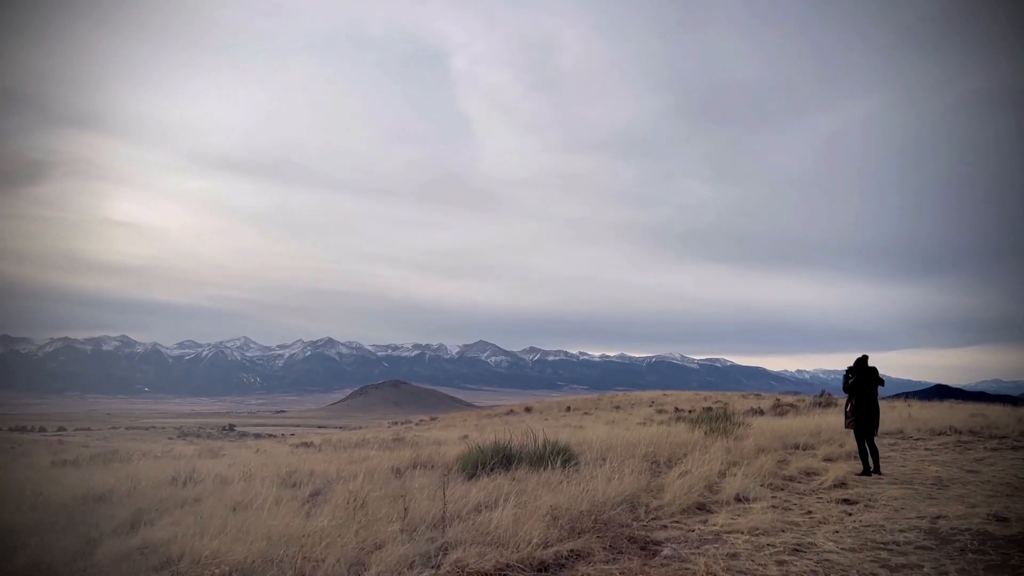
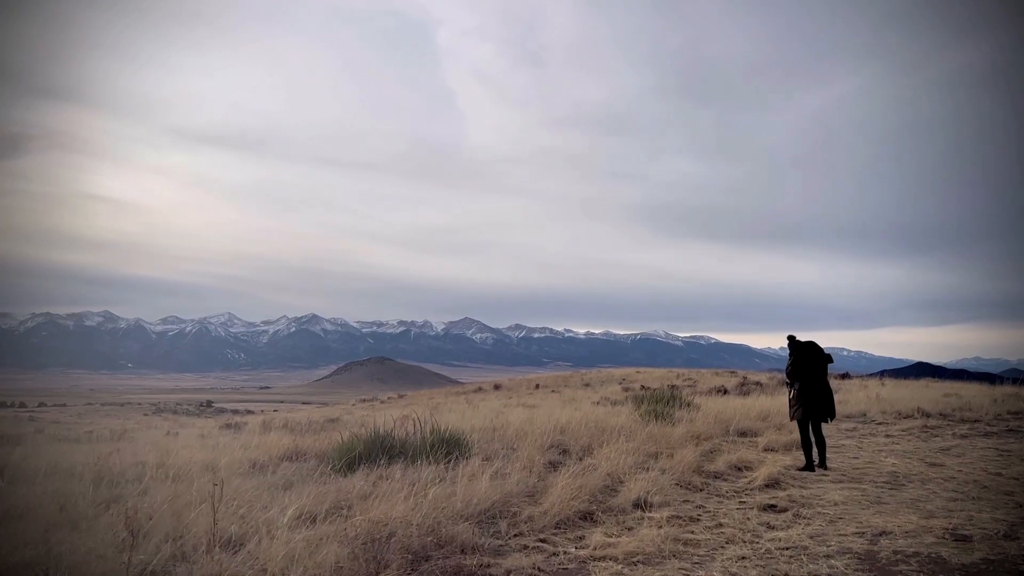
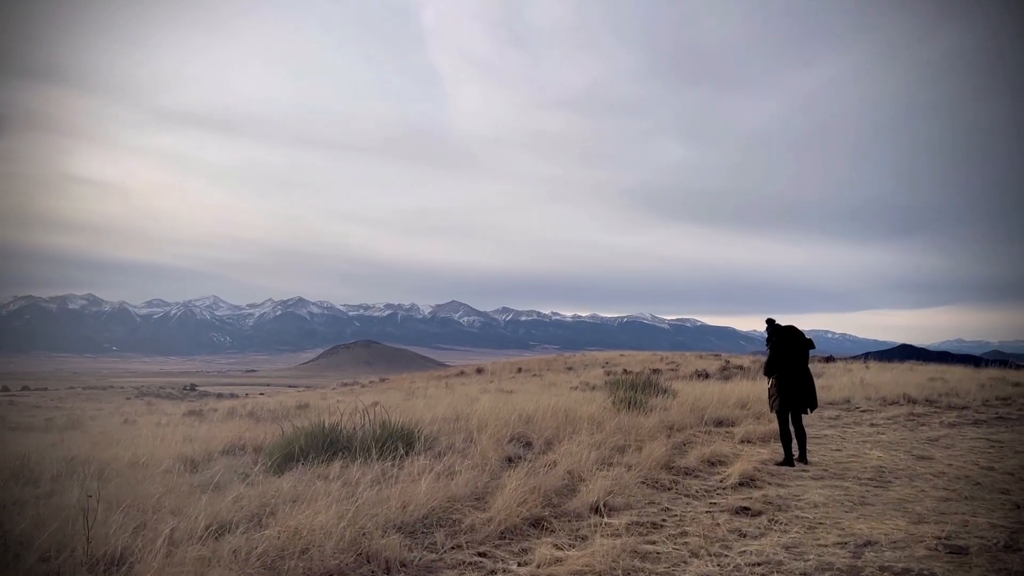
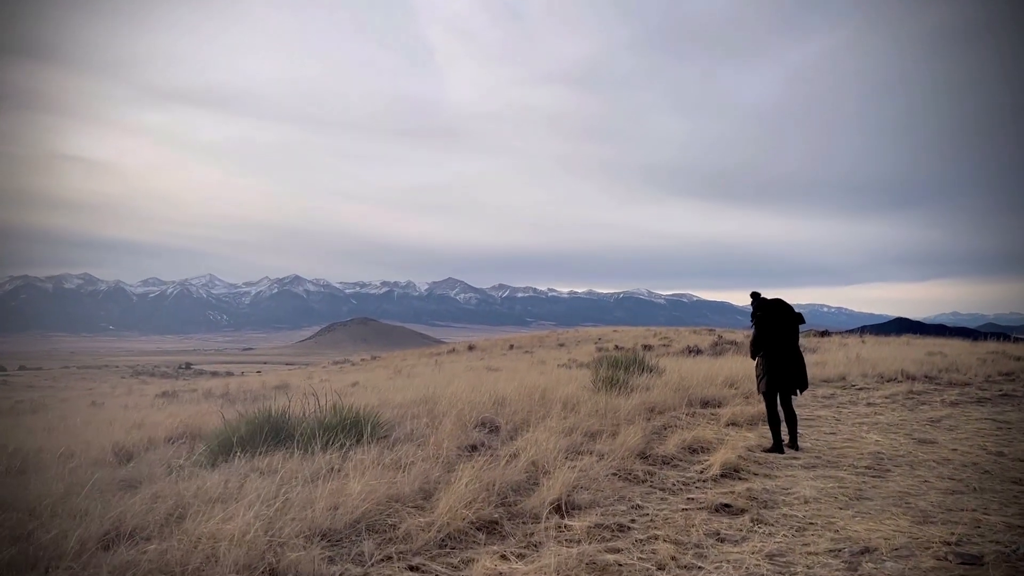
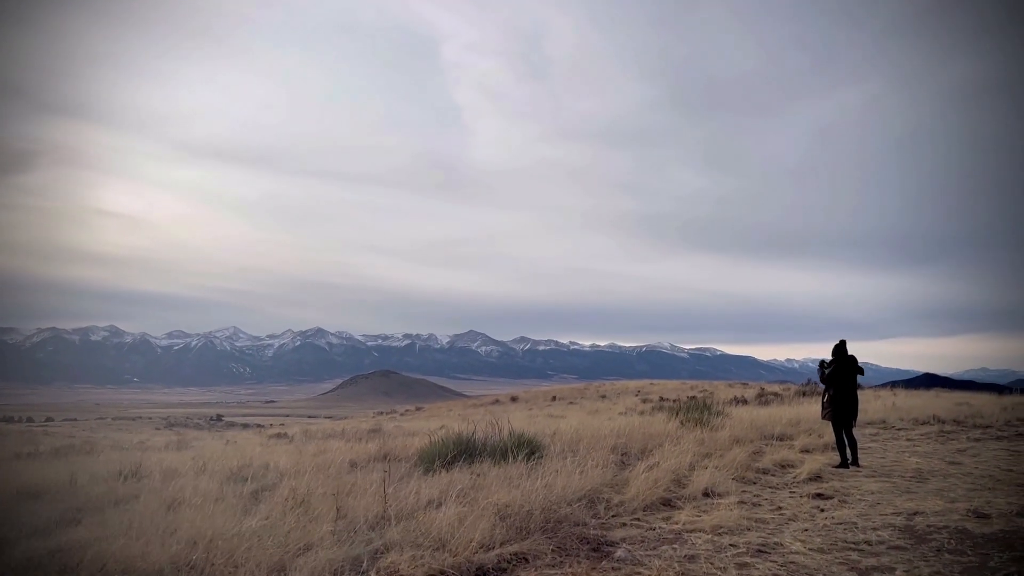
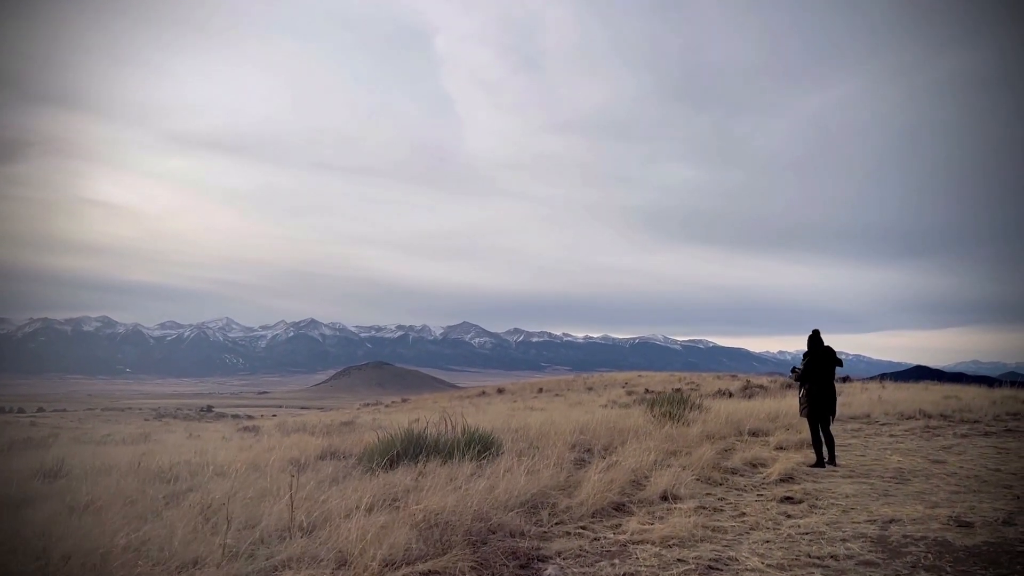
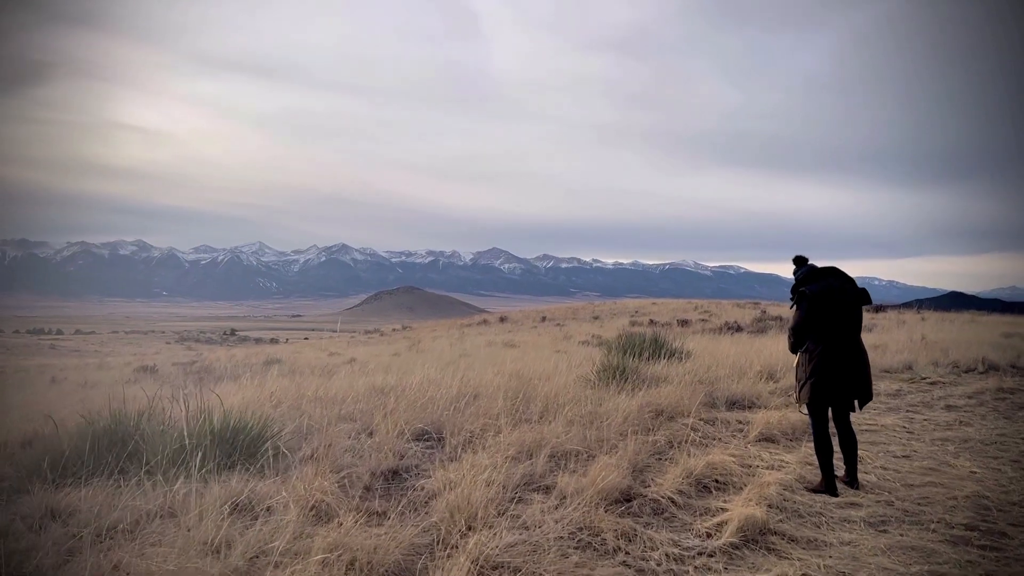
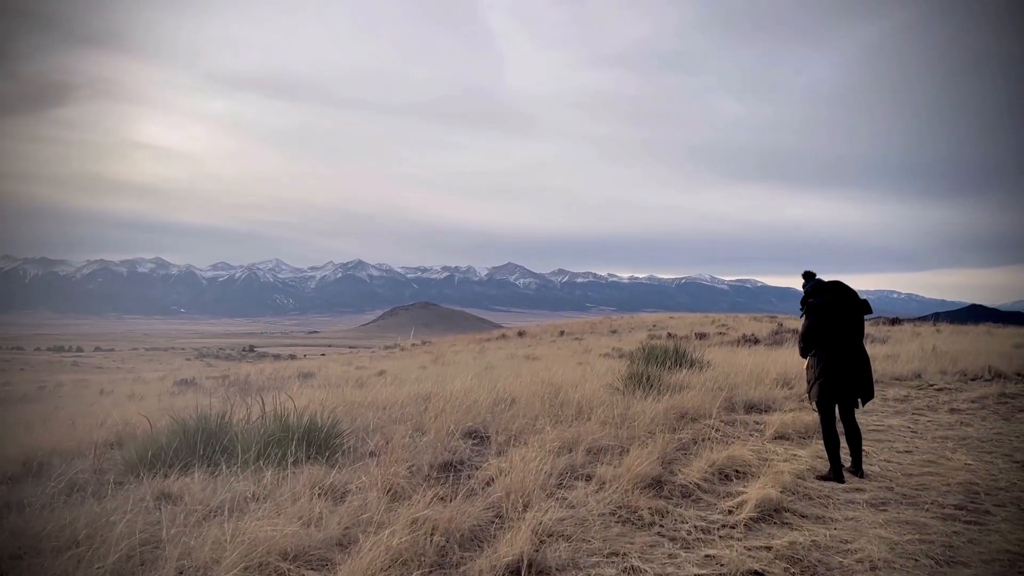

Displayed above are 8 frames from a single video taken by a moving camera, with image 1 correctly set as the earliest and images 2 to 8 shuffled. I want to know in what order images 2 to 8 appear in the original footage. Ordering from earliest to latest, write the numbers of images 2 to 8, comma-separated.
5, 6, 2, 3, 4, 8, 7
